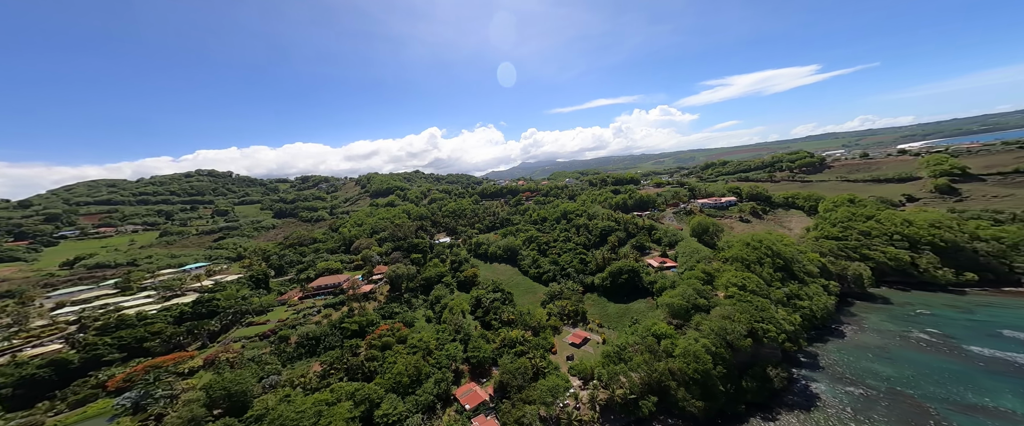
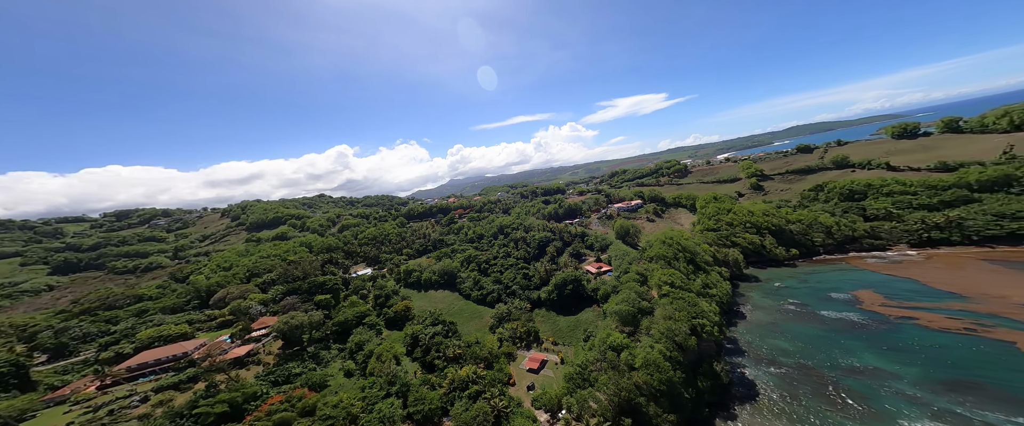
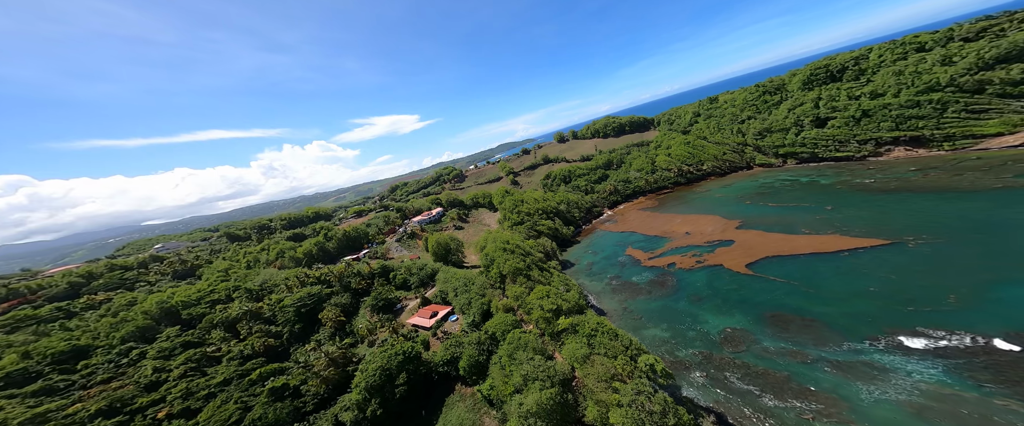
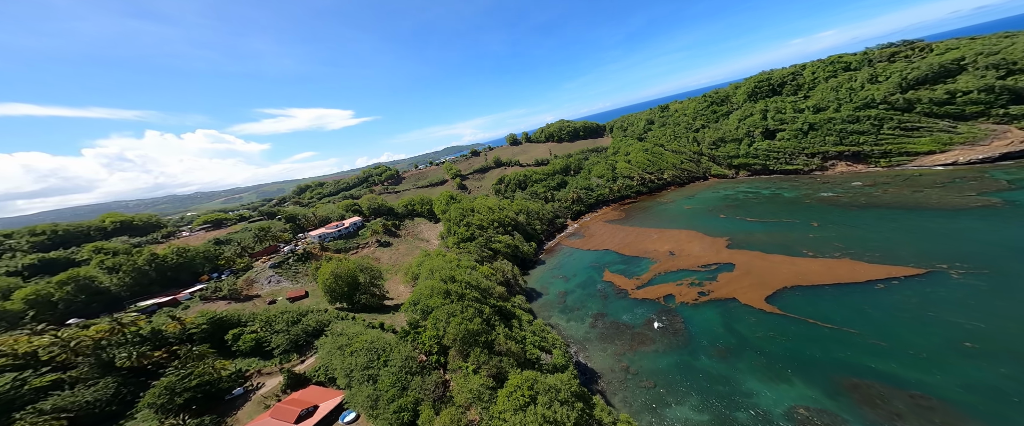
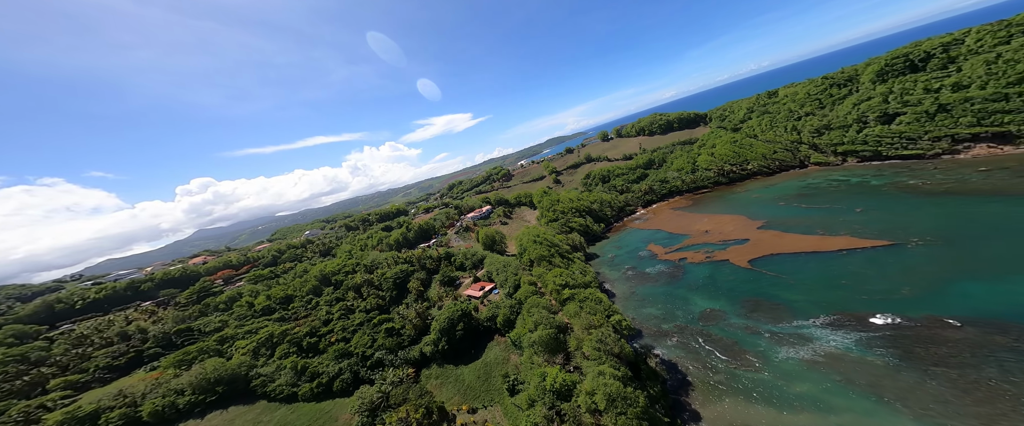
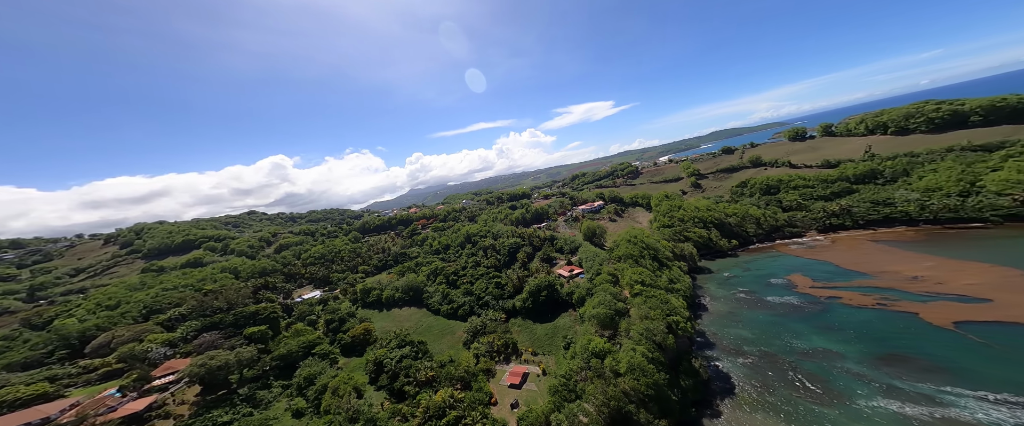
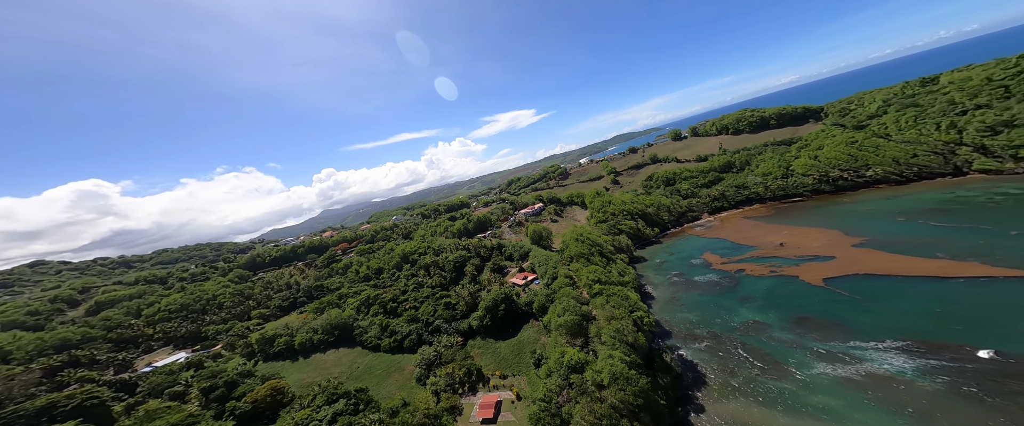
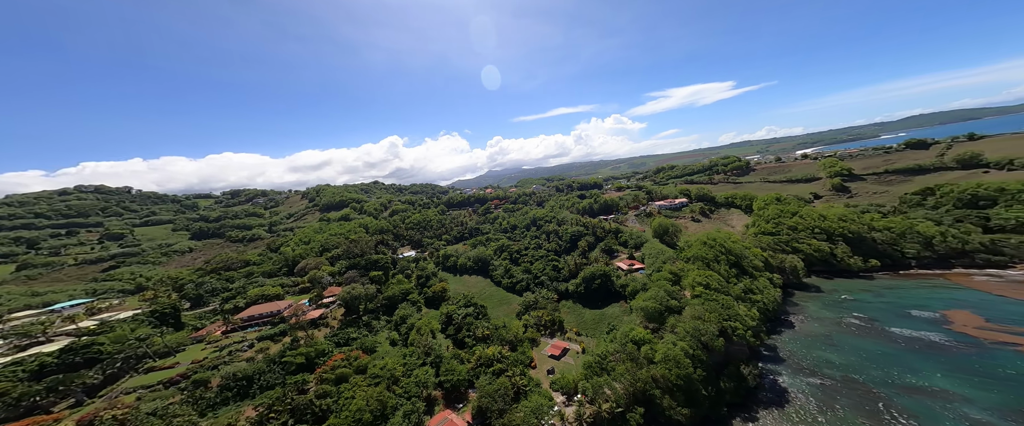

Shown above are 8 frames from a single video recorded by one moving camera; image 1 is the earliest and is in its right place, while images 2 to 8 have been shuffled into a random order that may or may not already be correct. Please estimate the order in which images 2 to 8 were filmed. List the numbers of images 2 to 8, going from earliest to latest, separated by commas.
8, 2, 6, 7, 5, 3, 4
